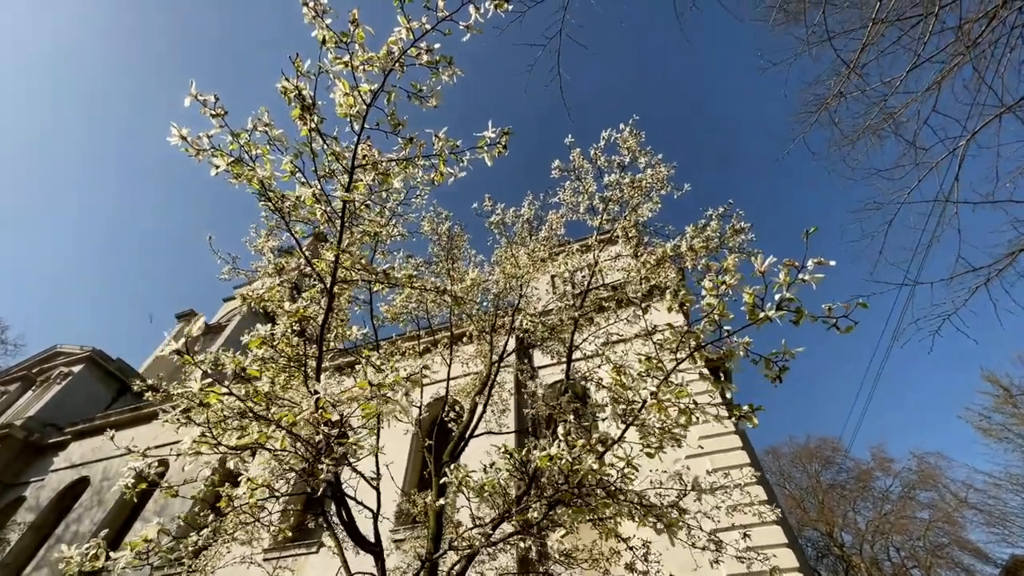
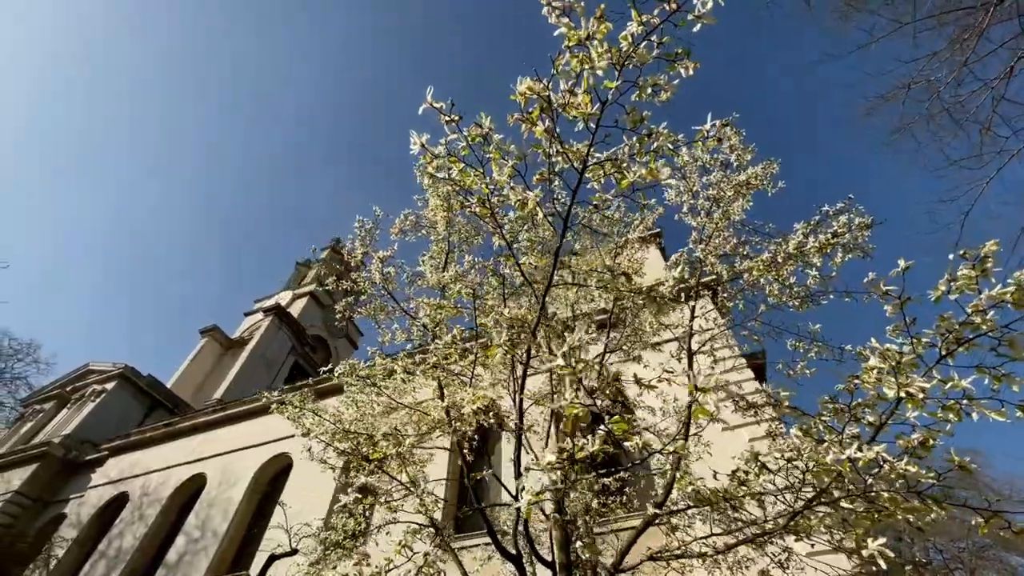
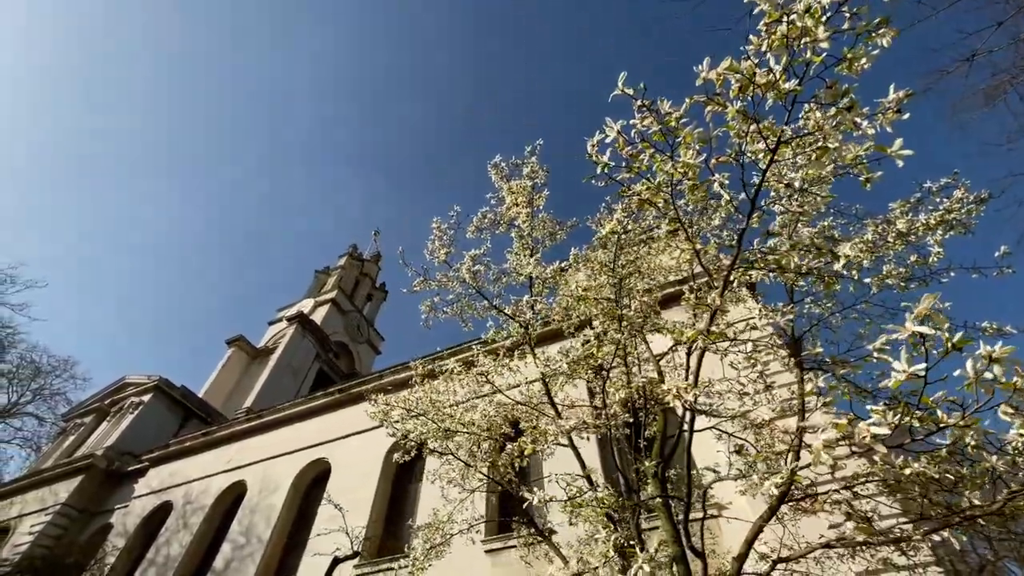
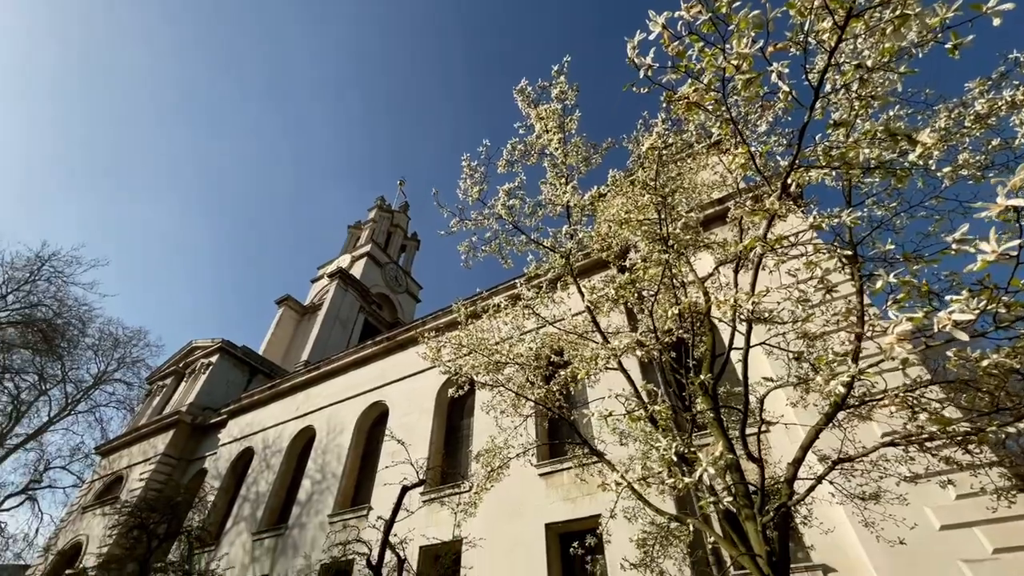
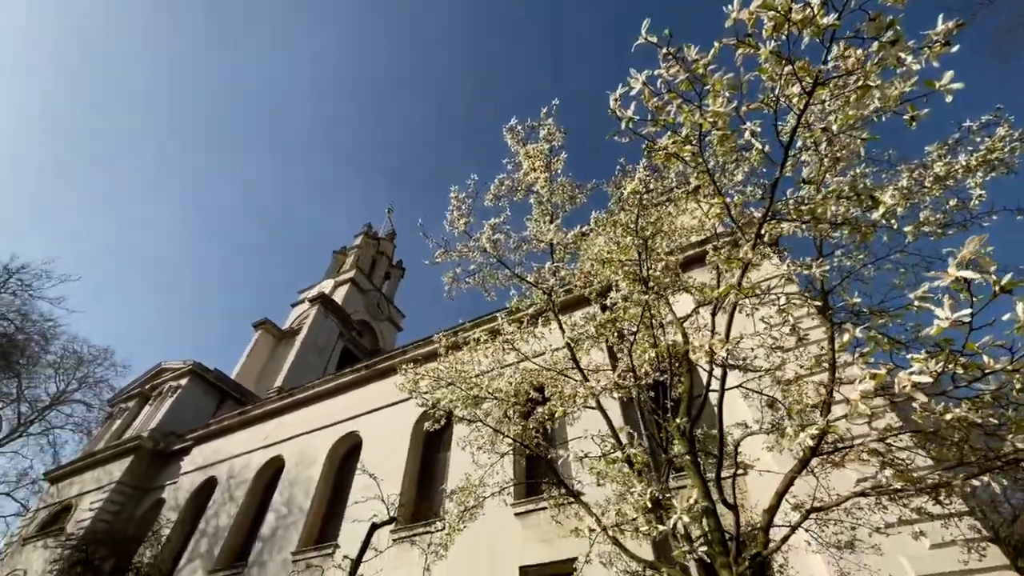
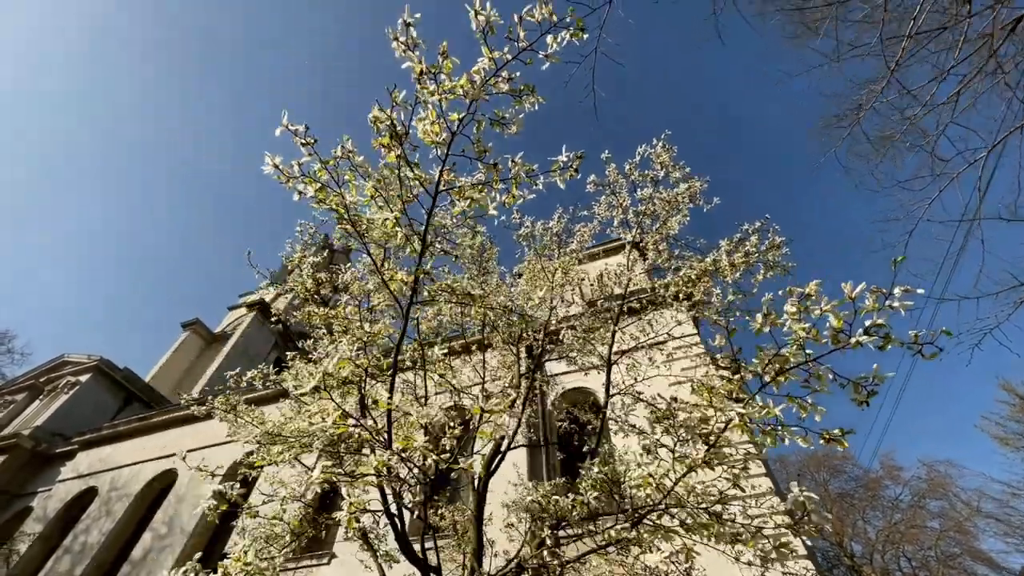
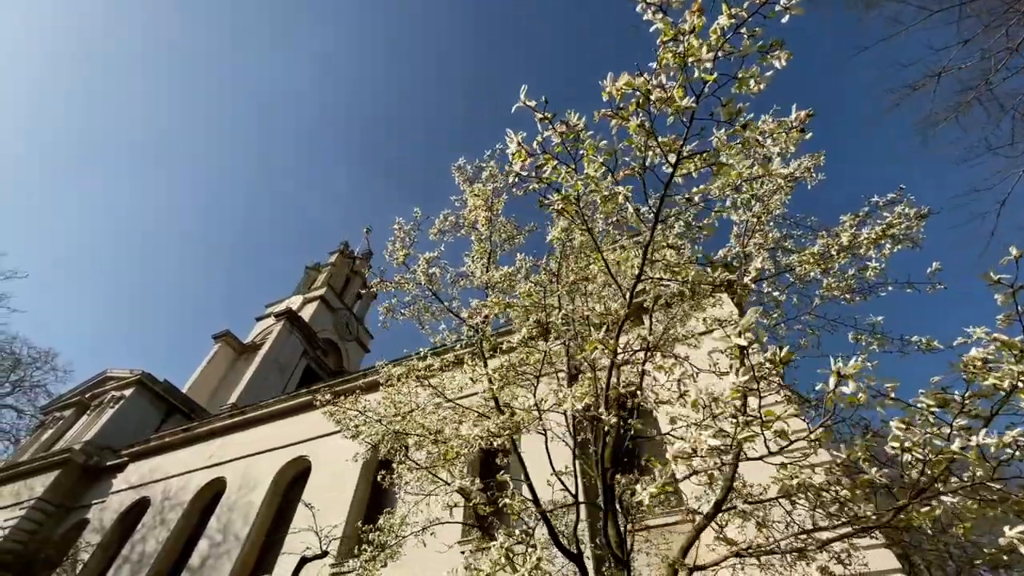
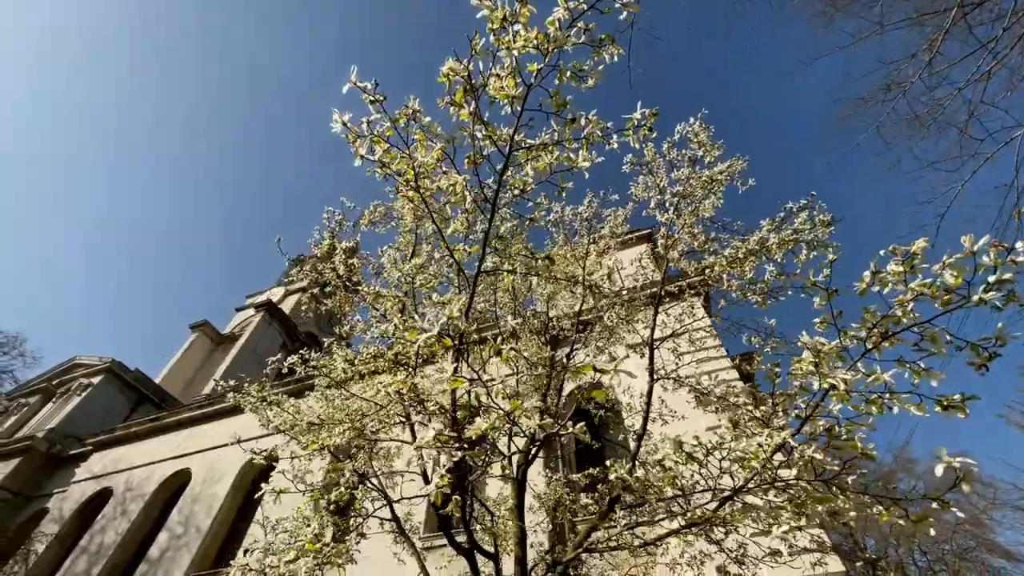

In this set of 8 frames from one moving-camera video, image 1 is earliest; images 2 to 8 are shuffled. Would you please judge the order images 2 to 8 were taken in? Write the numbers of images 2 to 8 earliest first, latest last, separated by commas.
6, 8, 2, 7, 3, 5, 4
